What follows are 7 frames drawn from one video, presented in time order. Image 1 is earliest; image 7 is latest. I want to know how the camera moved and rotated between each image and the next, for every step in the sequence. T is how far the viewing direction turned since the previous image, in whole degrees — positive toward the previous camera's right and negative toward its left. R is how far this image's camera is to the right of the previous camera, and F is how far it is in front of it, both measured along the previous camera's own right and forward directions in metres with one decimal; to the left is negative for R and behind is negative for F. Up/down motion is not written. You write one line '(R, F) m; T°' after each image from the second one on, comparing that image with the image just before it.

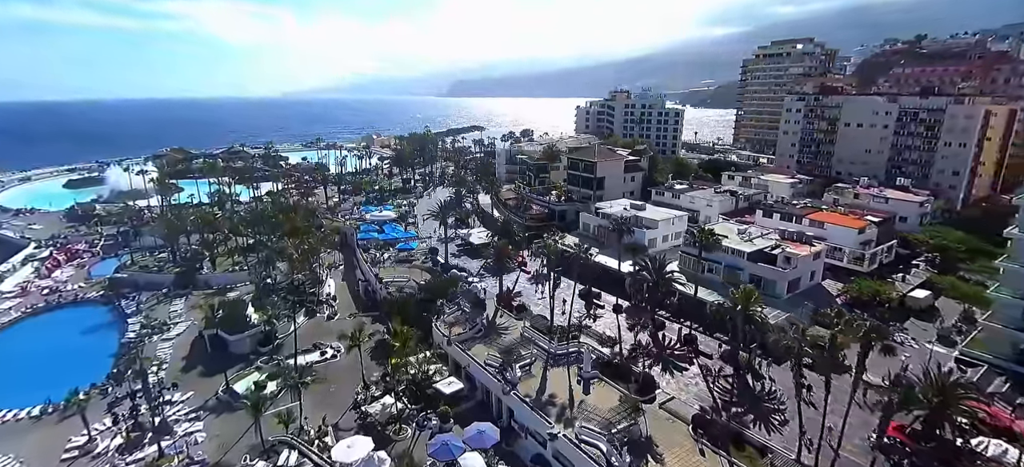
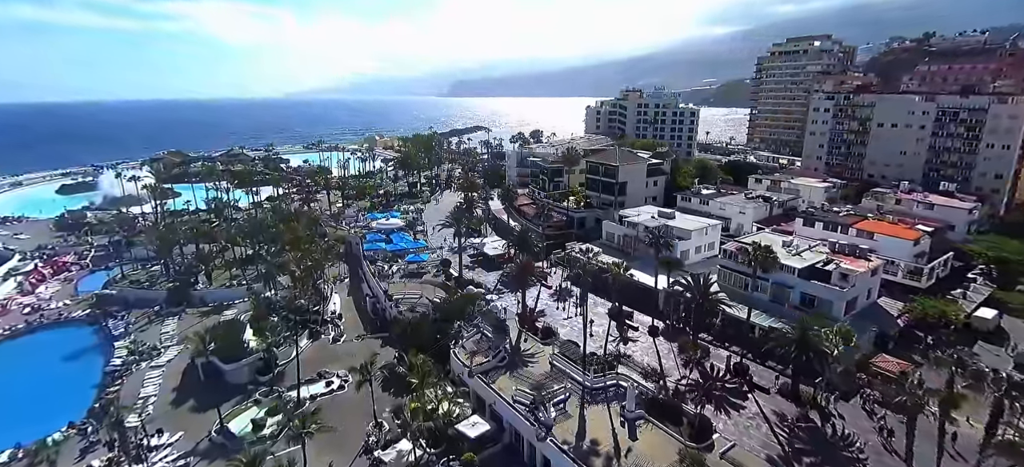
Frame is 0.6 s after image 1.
(-1.7, +3.6) m; 0°
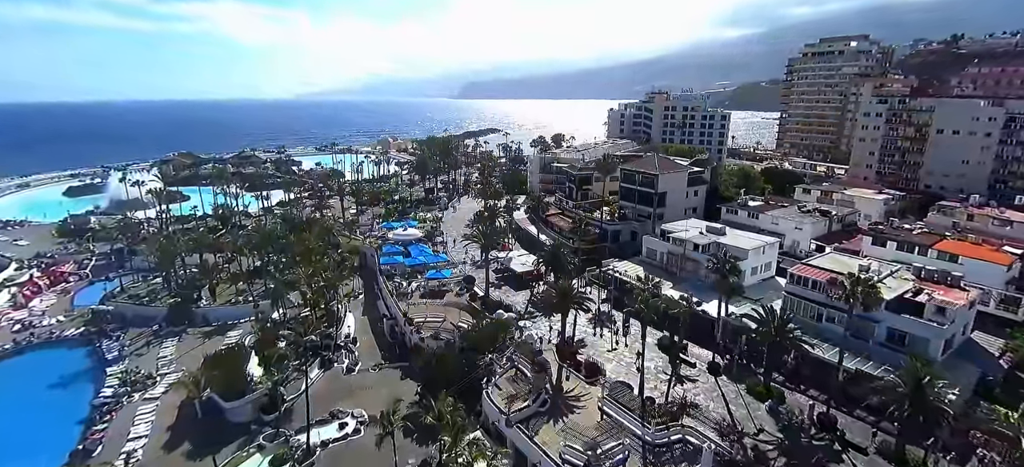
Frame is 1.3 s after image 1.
(-1.9, +4.2) m; -1°
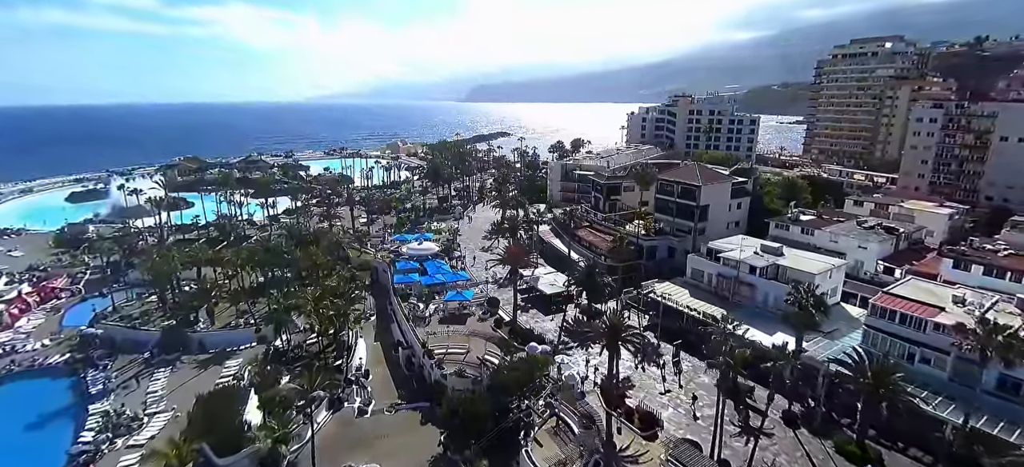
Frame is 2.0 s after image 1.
(-1.8, +4.2) m; -1°
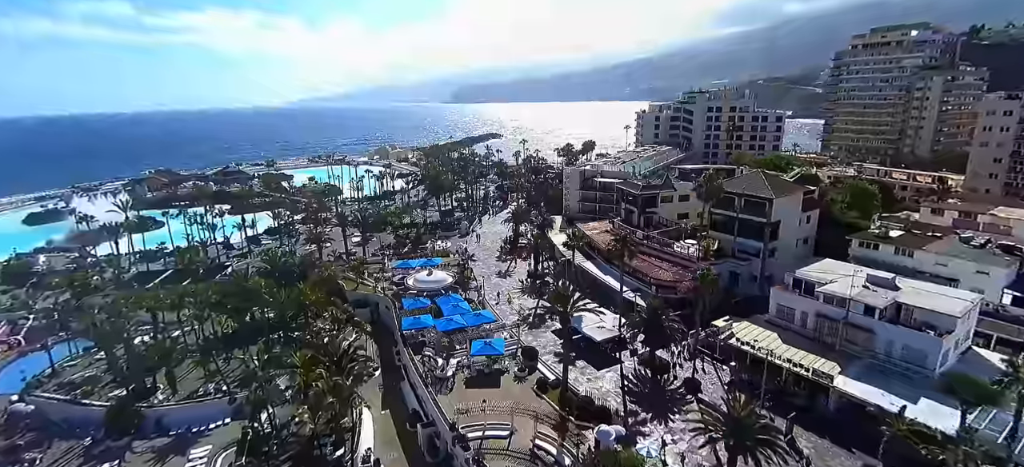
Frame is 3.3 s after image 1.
(-3.3, +7.9) m; +1°
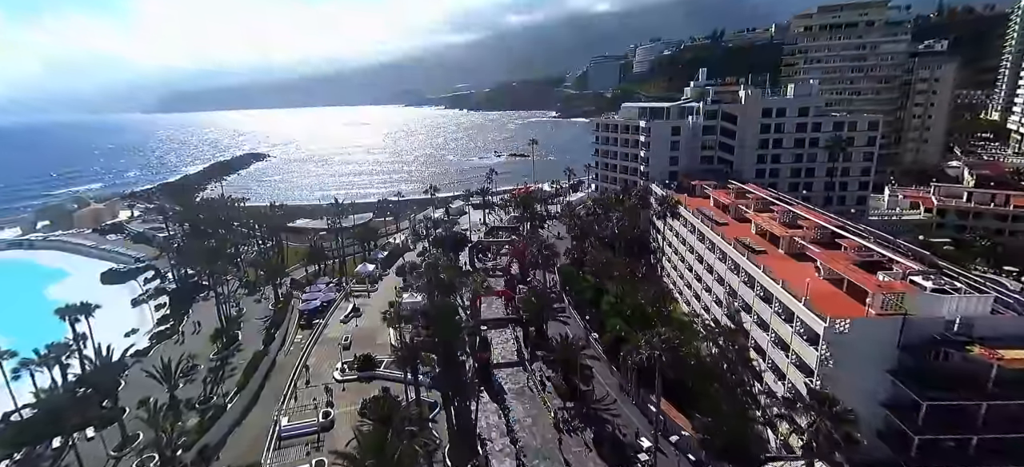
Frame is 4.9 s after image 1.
(-4.5, +10.1) m; +4°
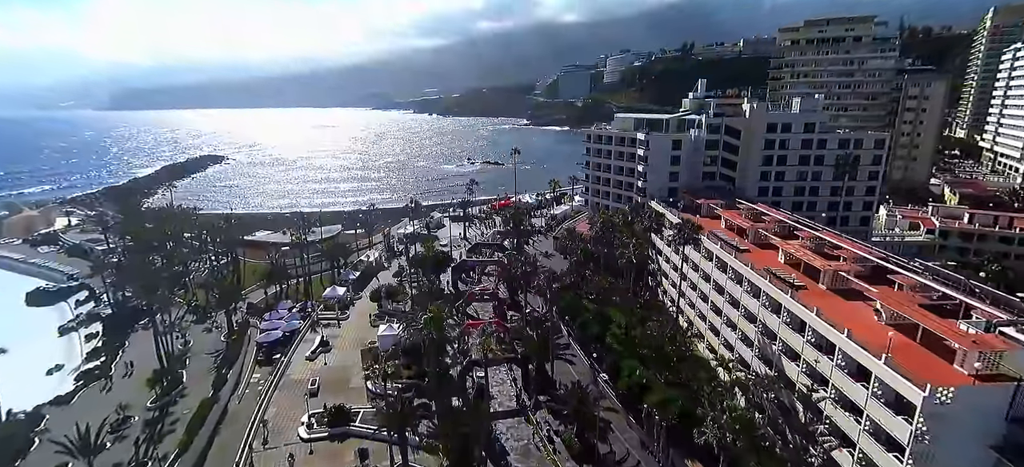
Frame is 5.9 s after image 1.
(-2.7, +6.4) m; +4°
